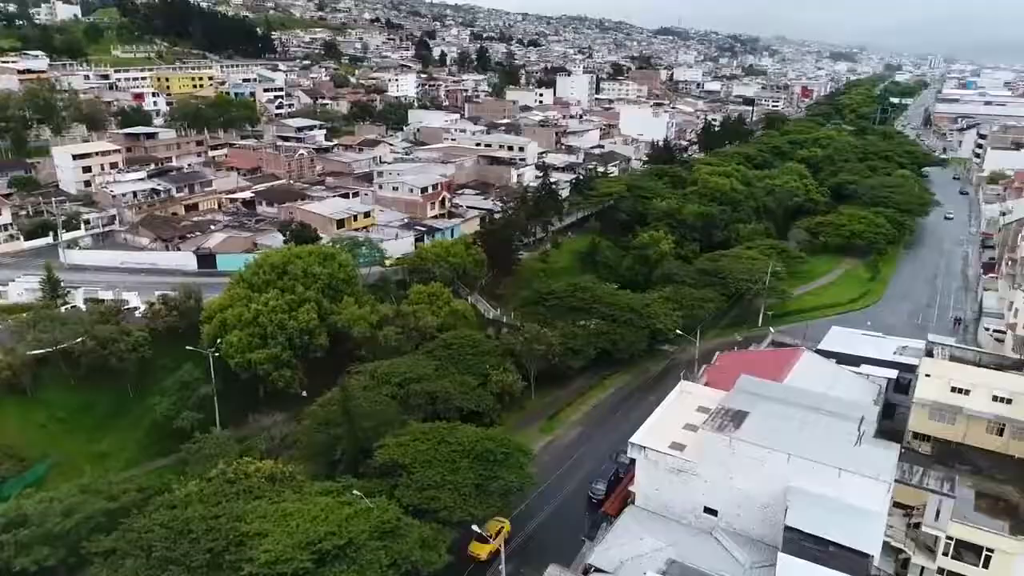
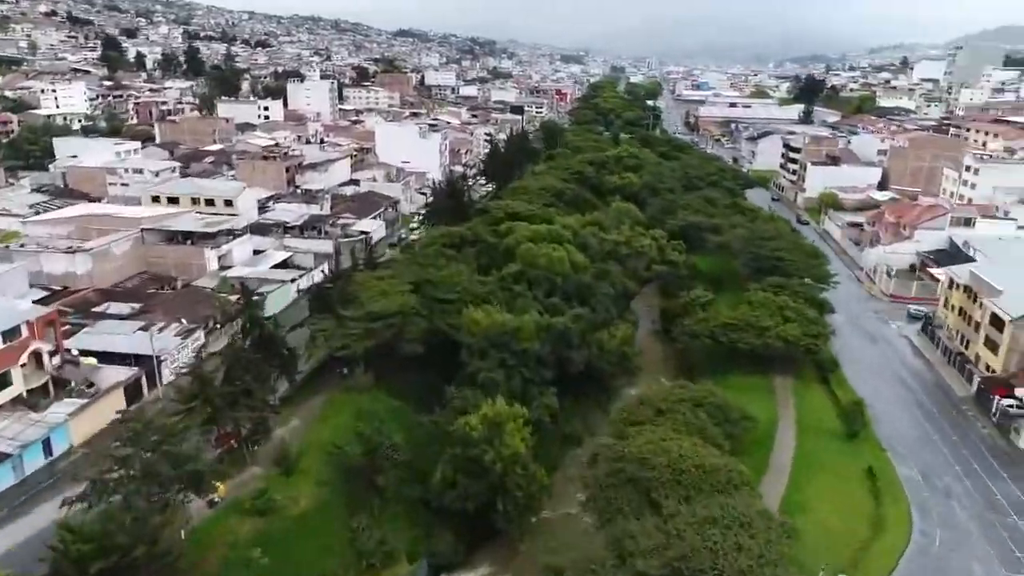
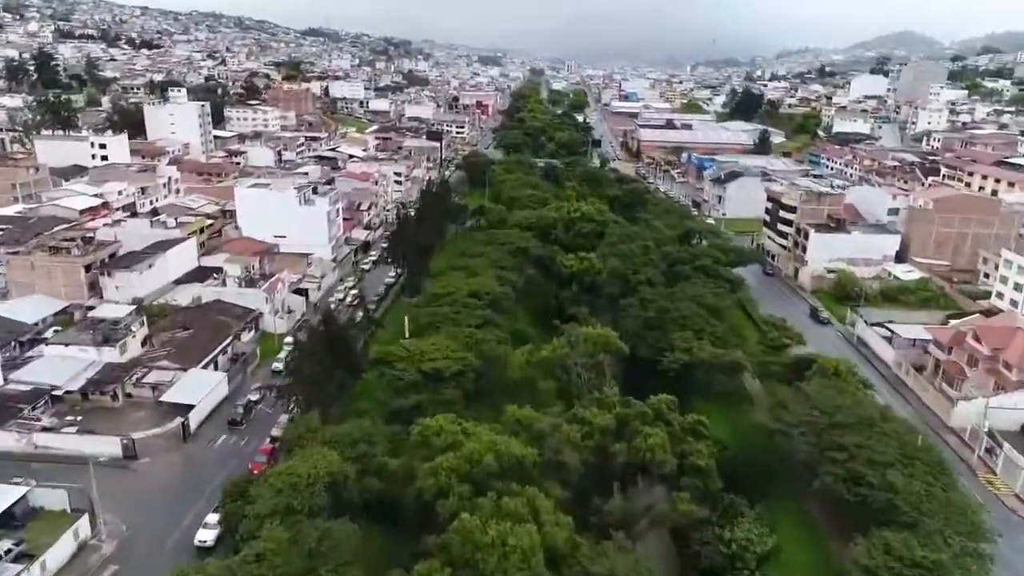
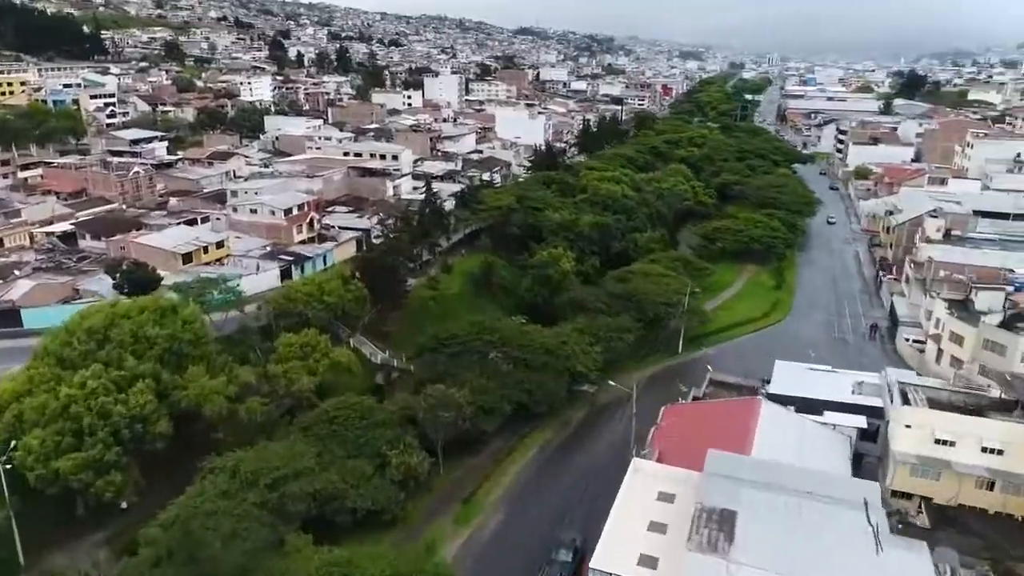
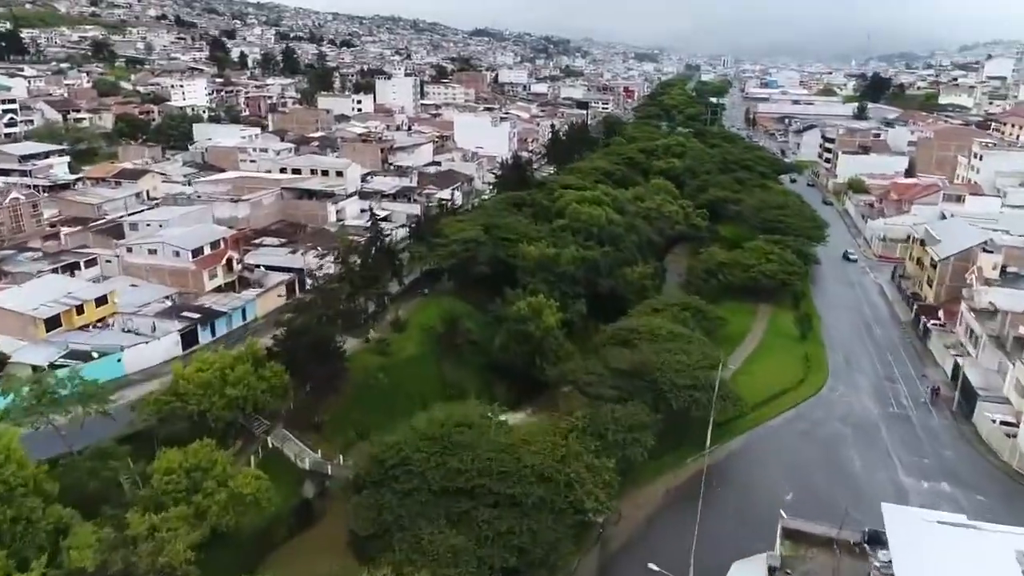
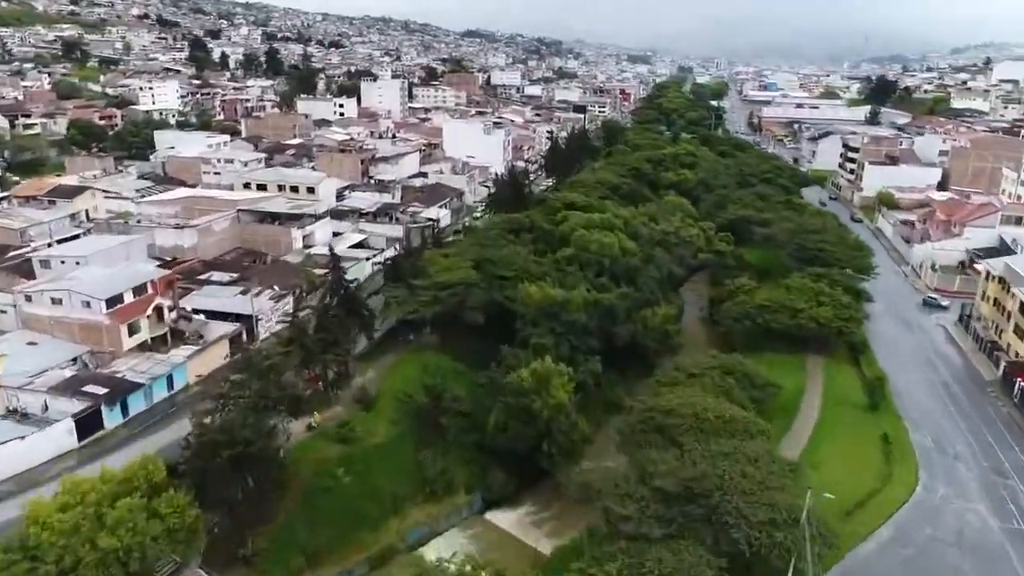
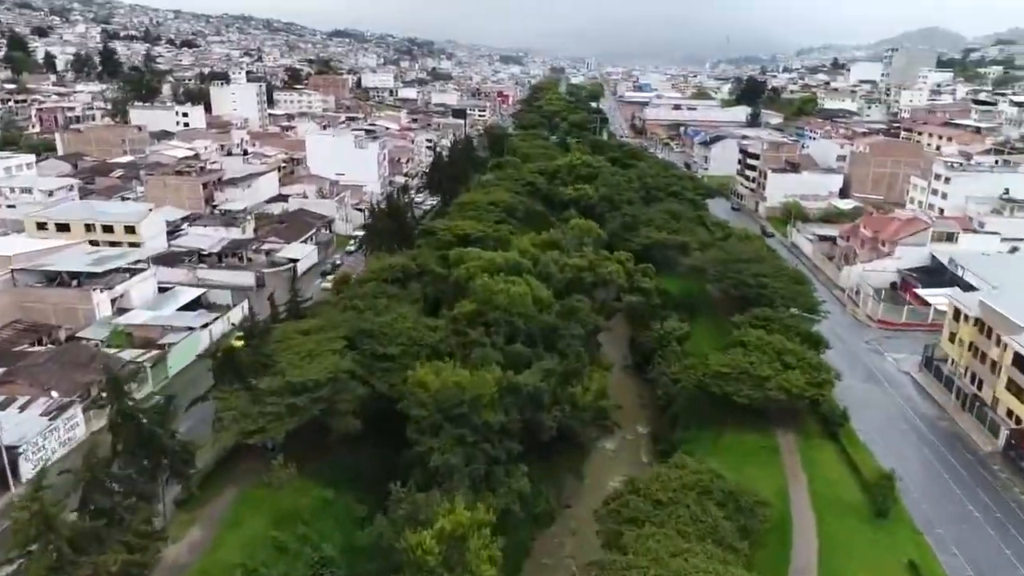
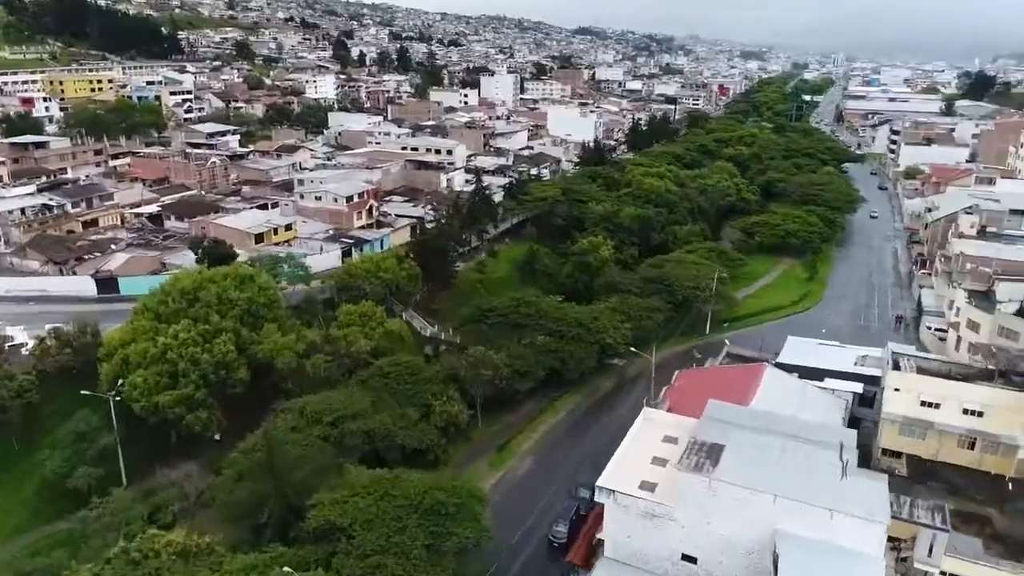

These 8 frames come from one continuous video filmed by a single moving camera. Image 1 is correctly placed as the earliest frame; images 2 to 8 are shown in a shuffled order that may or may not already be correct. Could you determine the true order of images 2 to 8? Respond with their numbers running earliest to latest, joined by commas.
8, 4, 5, 6, 2, 7, 3
